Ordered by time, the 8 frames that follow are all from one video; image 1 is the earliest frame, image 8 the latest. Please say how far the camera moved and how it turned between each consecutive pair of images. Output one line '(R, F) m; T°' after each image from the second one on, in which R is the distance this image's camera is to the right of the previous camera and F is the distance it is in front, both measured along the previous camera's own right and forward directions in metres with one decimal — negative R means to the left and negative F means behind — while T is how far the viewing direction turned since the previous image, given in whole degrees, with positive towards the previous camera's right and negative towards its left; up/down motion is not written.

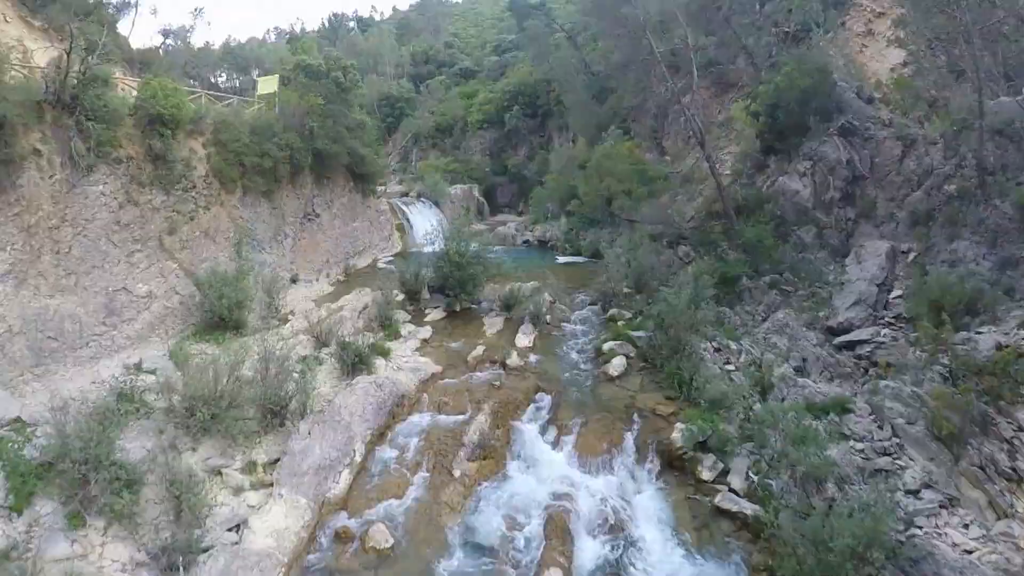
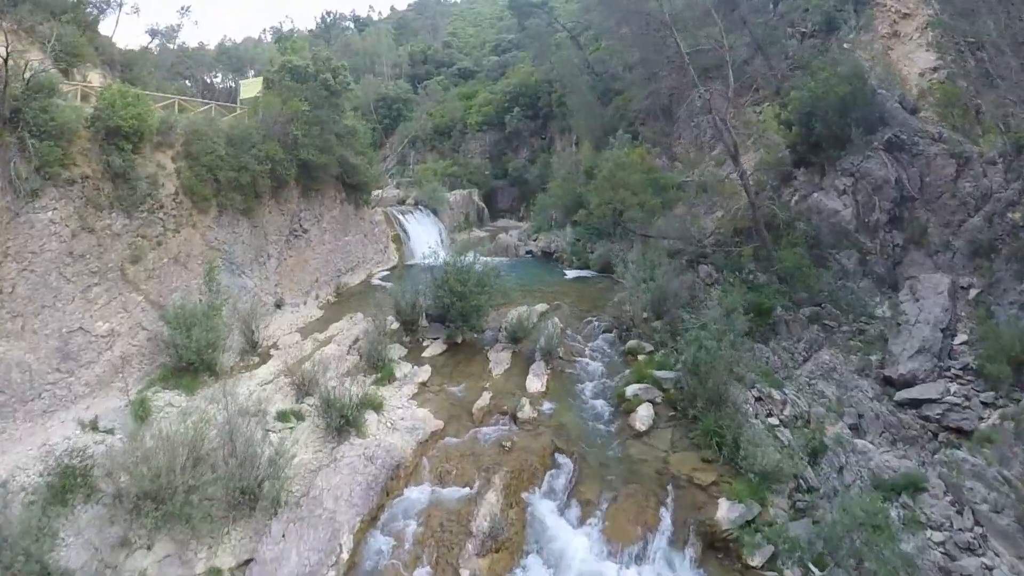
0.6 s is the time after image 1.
(-0.2, +1.8) m; 0°
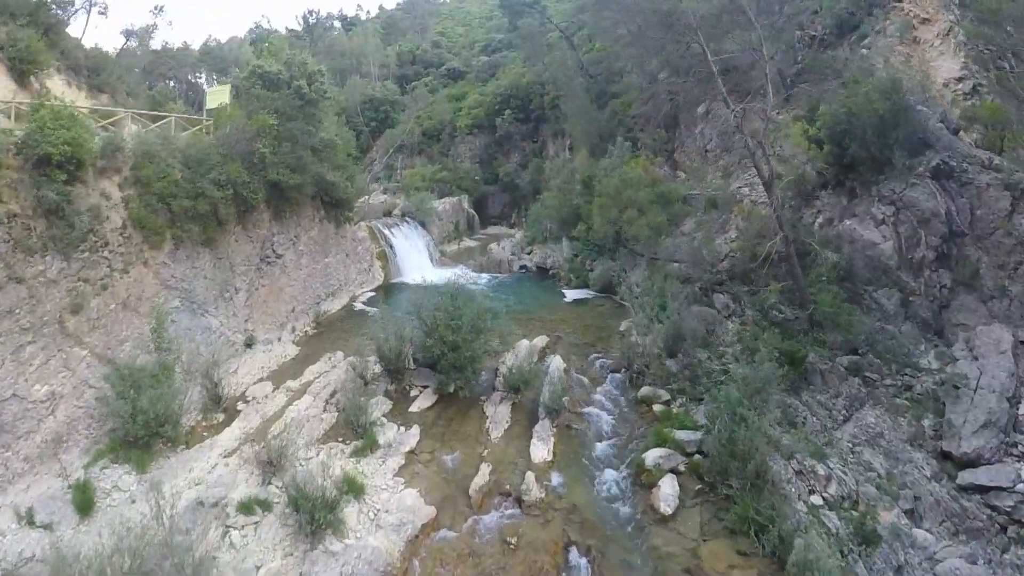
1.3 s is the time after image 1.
(-0.2, +1.8) m; +1°
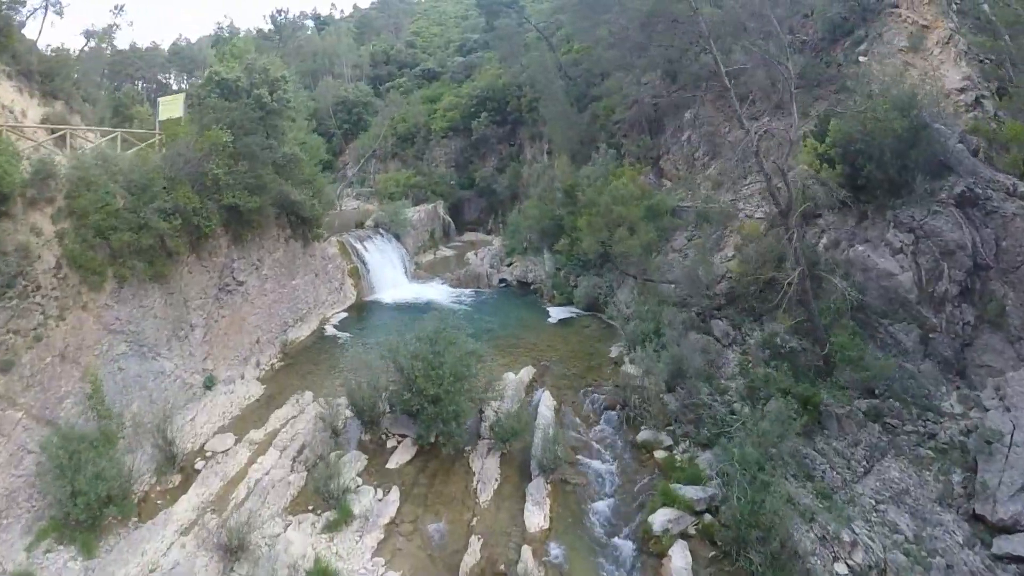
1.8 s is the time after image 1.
(-0.2, +1.3) m; +2°
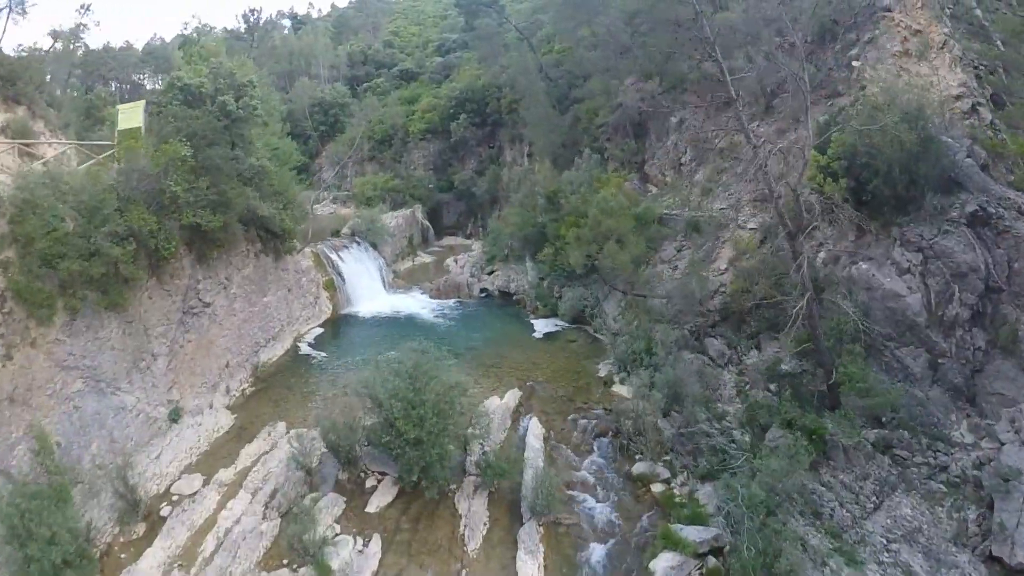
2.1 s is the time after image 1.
(-0.1, +0.8) m; +1°
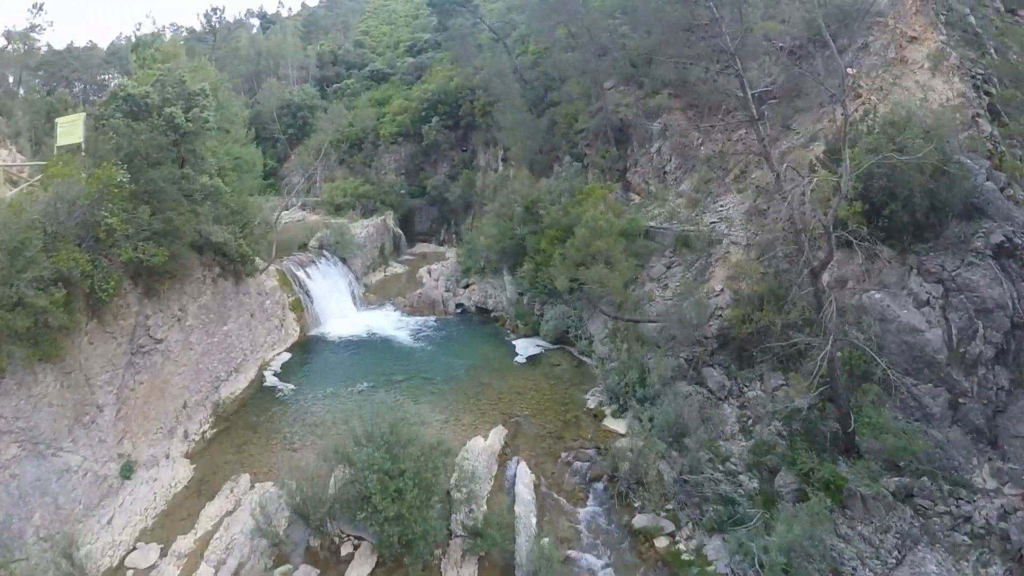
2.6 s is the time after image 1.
(-0.3, +1.2) m; +2°
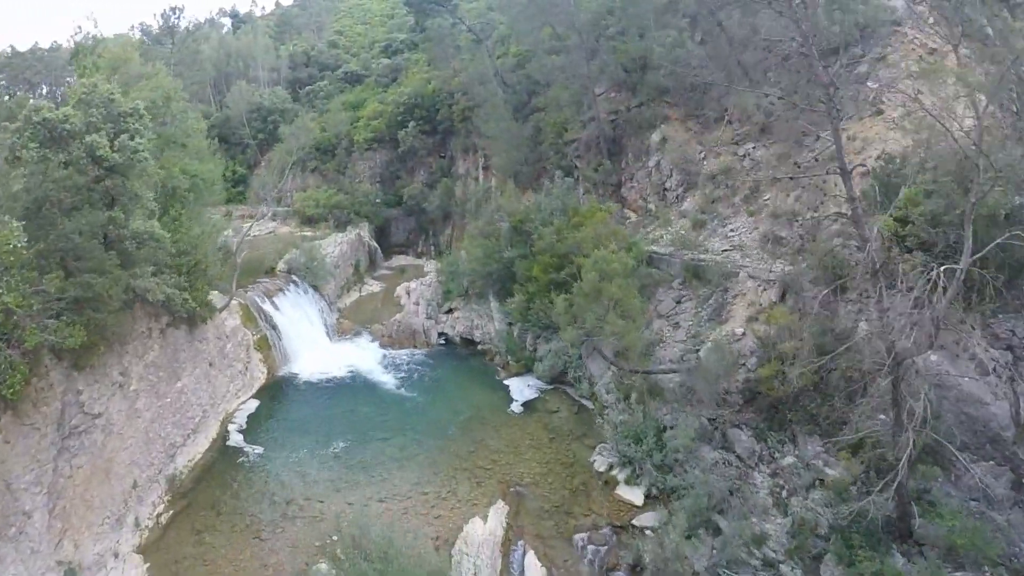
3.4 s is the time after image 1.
(-0.4, +2.1) m; +2°
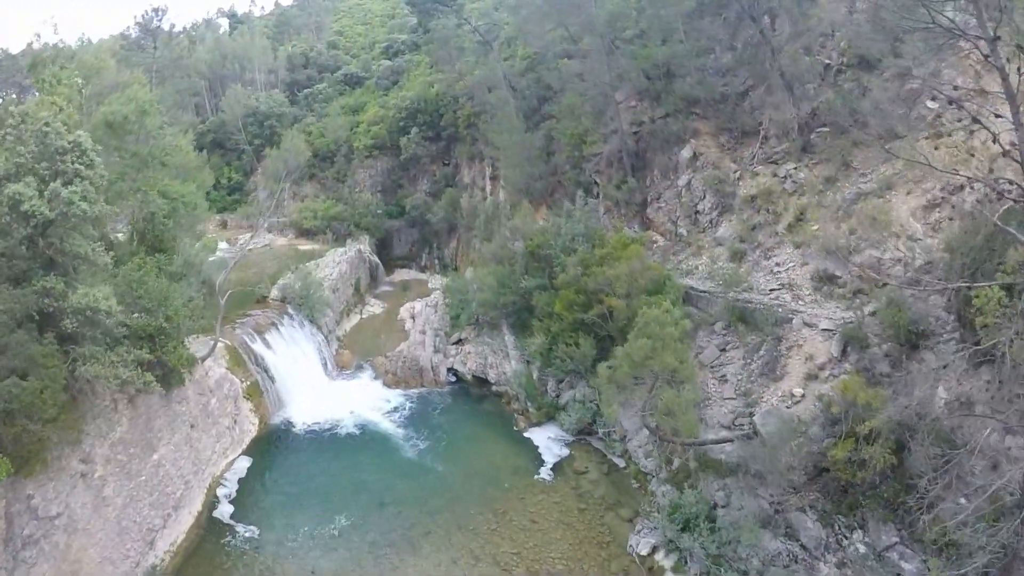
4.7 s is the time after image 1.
(-0.5, +2.1) m; 0°
